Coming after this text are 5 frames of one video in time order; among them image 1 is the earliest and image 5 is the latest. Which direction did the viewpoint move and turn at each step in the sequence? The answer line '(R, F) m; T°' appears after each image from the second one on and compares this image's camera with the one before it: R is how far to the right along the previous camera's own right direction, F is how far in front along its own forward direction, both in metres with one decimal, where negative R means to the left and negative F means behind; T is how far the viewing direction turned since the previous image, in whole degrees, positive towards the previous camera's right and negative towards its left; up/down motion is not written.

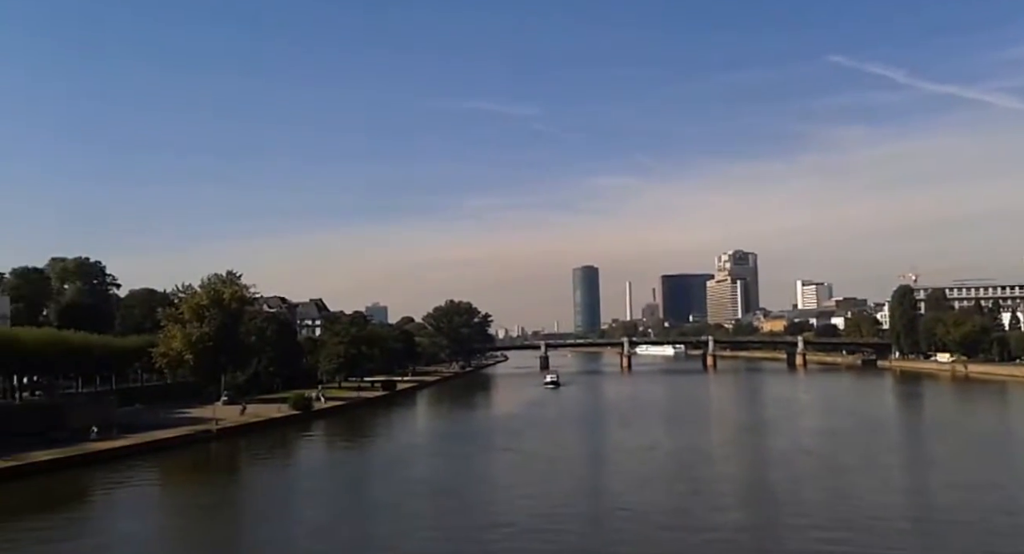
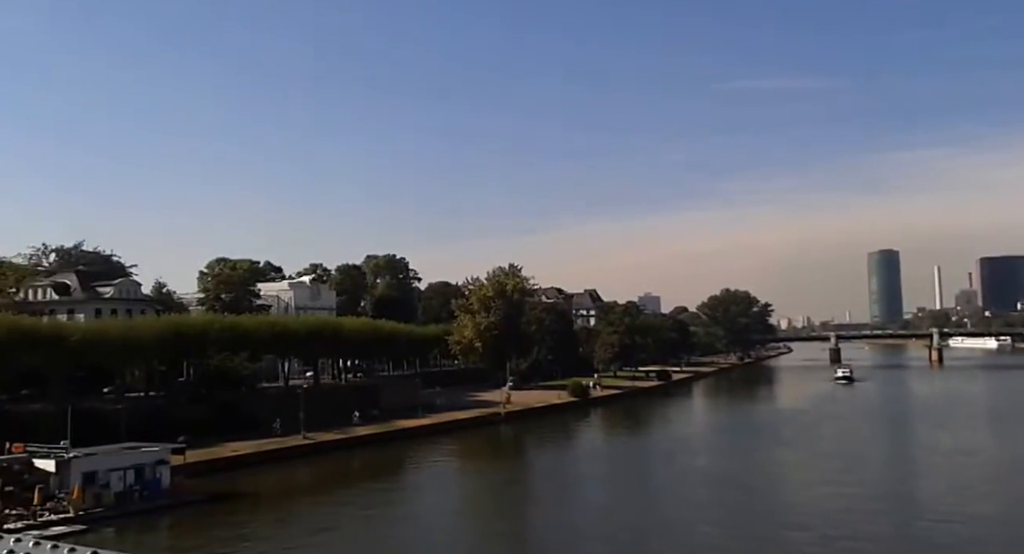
(-0.2, +0.4) m; -16°
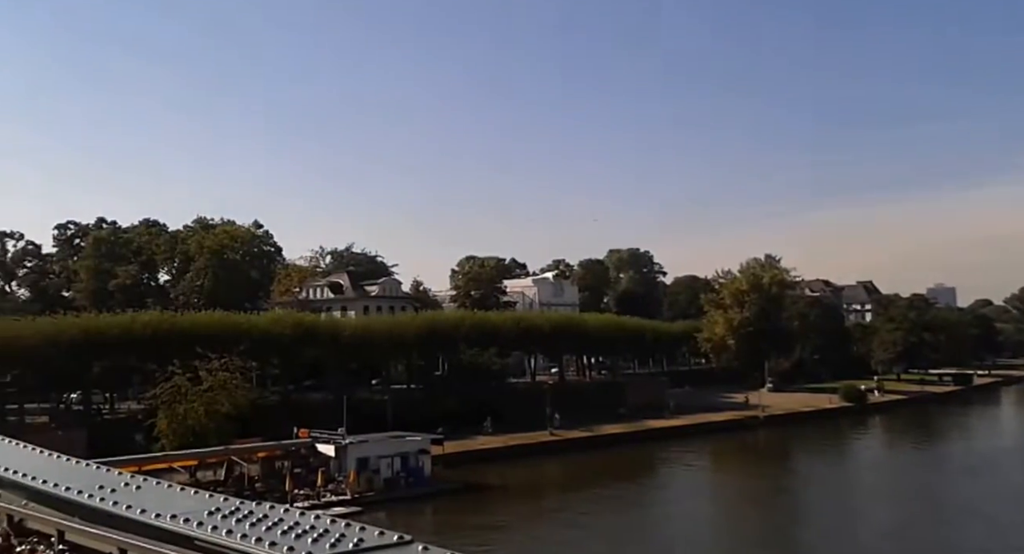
(-0.3, -0.4) m; -13°
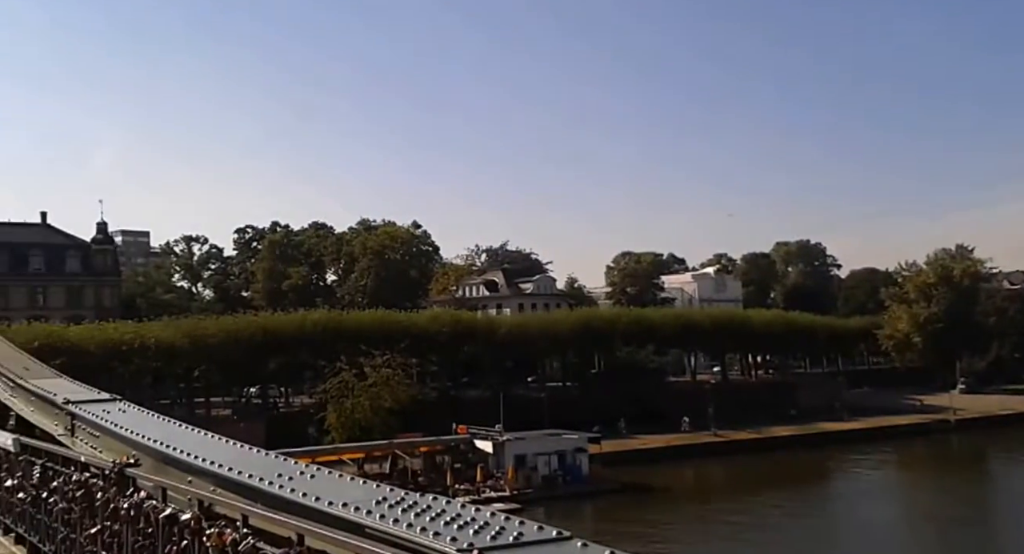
(-0.3, +0.5) m; -9°
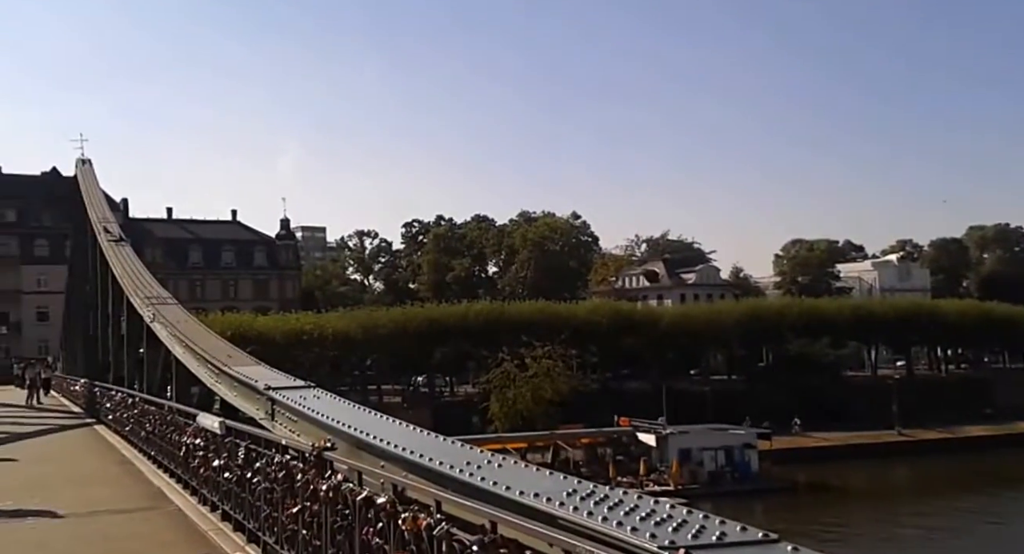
(-0.4, +0.4) m; -9°
